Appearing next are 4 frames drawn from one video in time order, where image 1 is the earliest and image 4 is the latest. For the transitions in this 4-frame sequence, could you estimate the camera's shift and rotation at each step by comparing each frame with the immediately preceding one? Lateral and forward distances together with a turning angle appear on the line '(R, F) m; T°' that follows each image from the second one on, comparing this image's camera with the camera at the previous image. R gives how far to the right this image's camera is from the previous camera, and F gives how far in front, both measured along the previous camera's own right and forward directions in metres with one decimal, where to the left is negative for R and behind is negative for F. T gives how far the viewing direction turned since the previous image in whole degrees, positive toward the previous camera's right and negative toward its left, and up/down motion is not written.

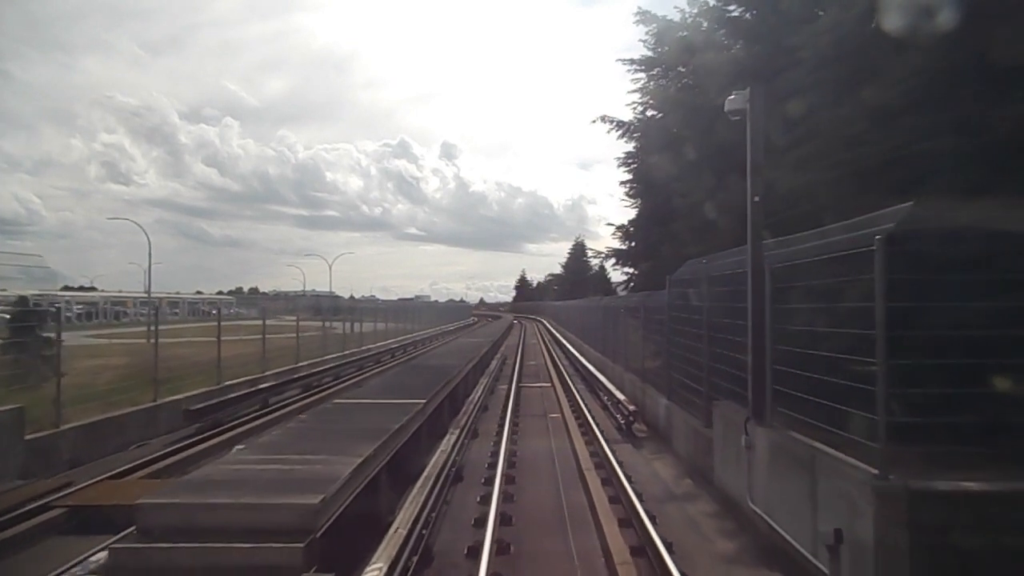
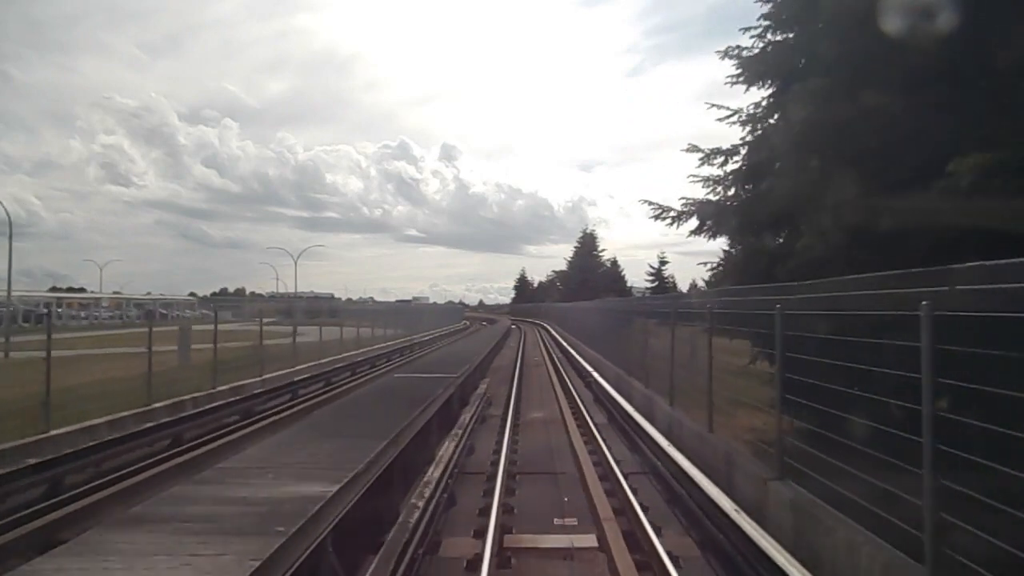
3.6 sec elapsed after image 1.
(0.0, +1.3) m; 0°
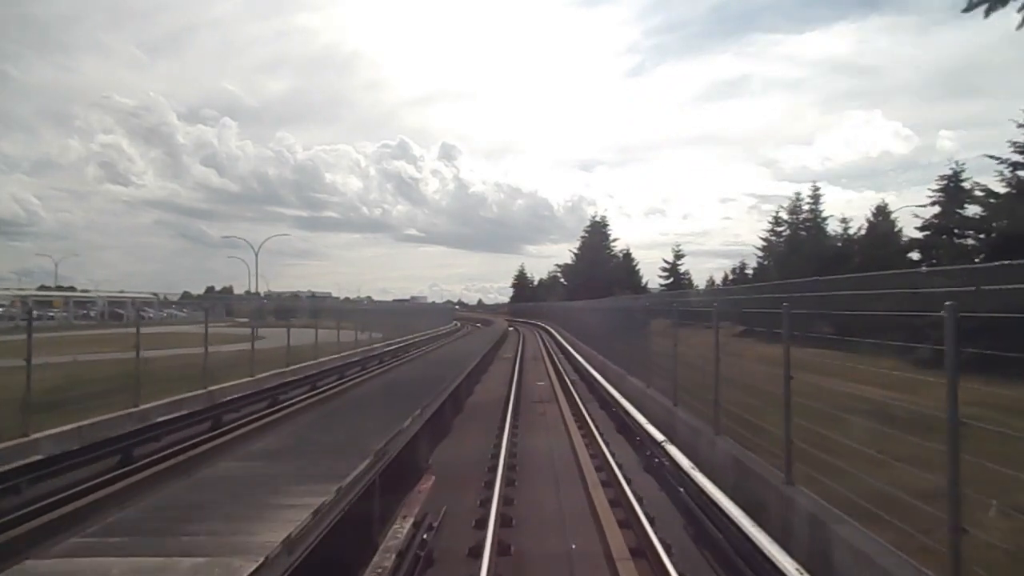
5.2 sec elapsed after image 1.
(0.0, -0.5) m; 0°
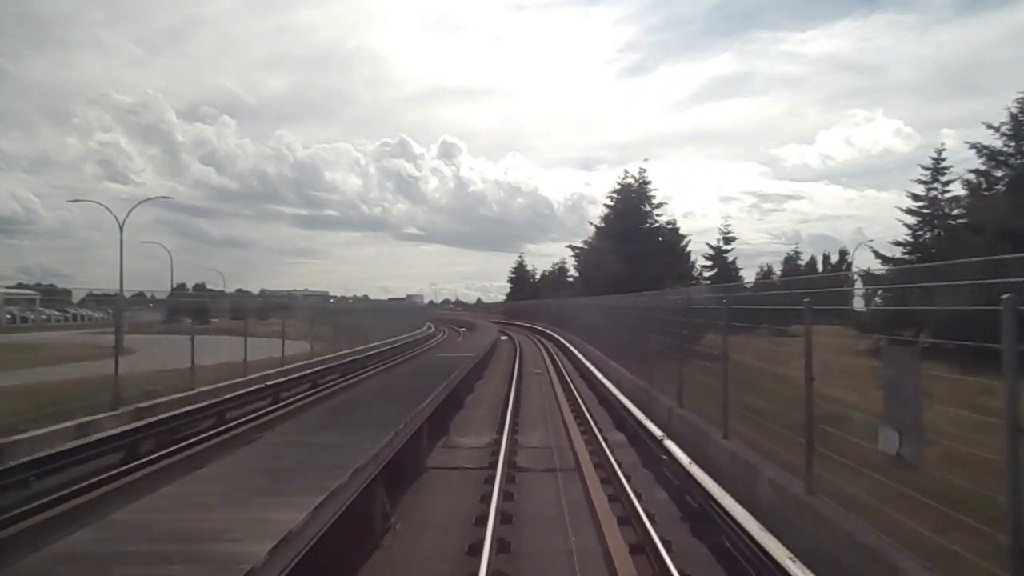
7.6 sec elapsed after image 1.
(0.0, +0.7) m; 0°
